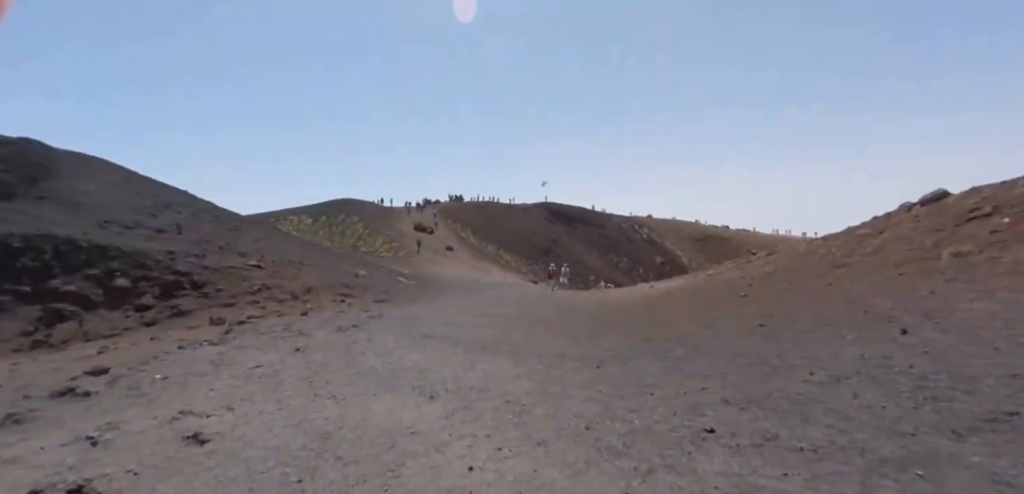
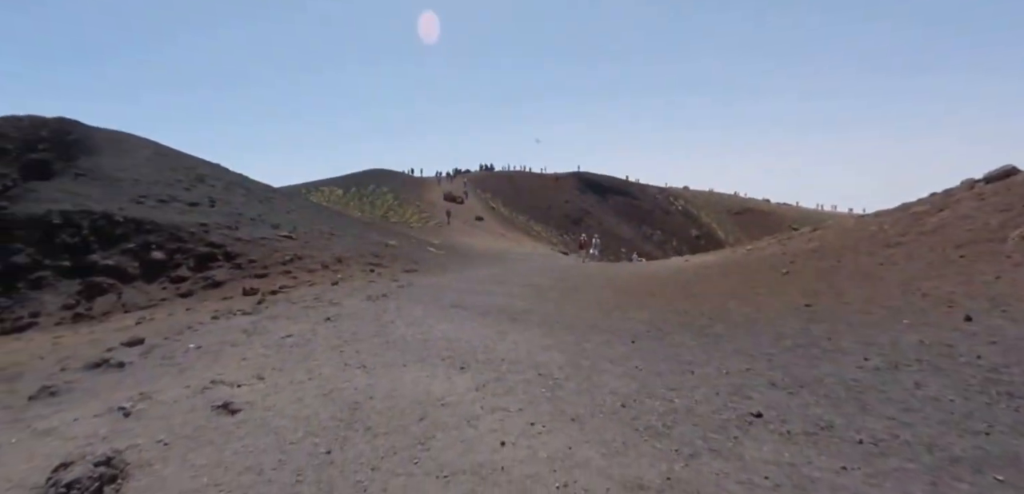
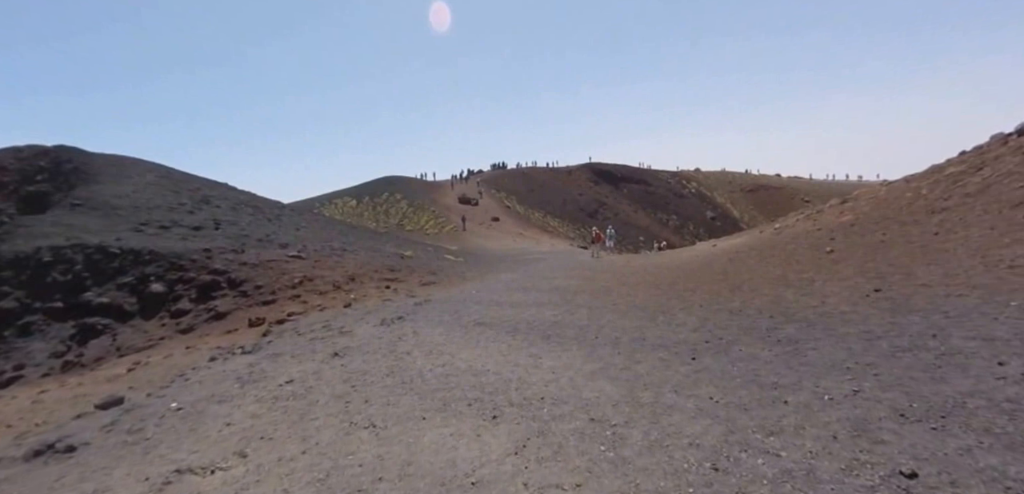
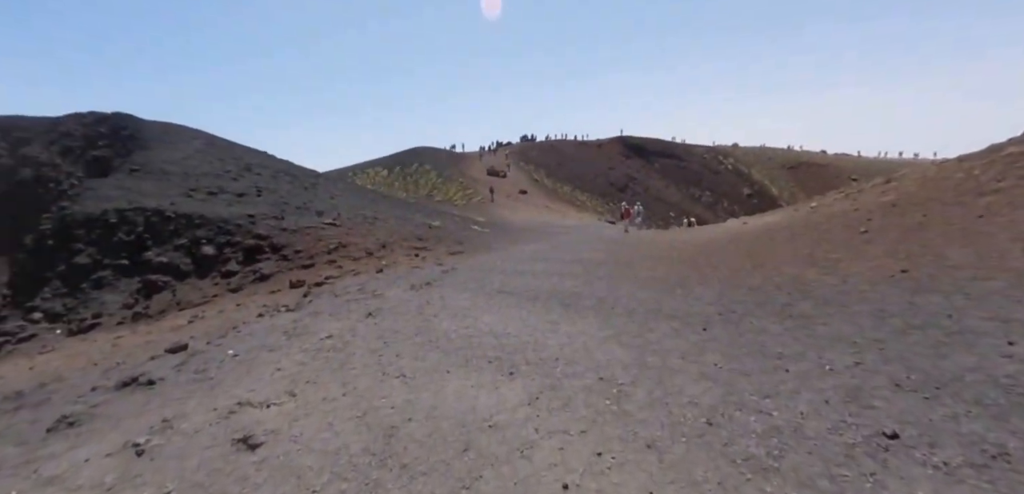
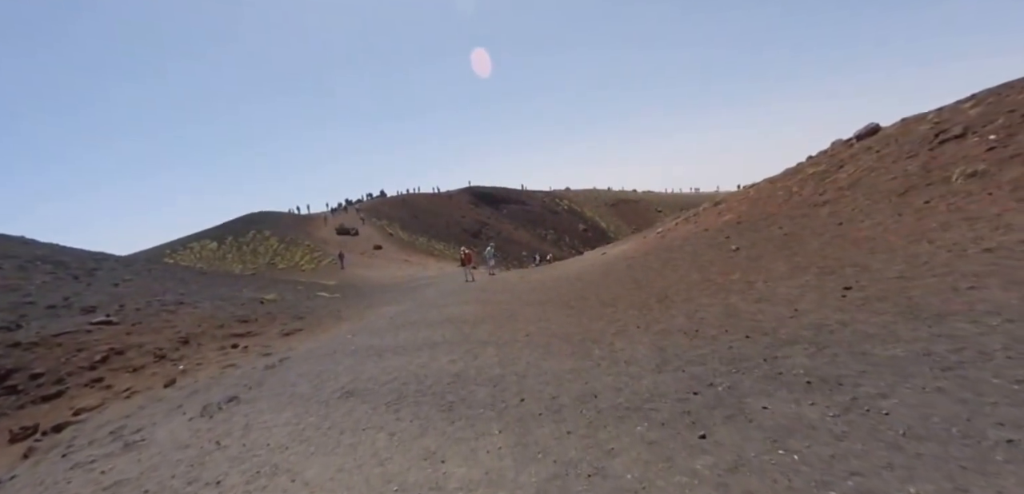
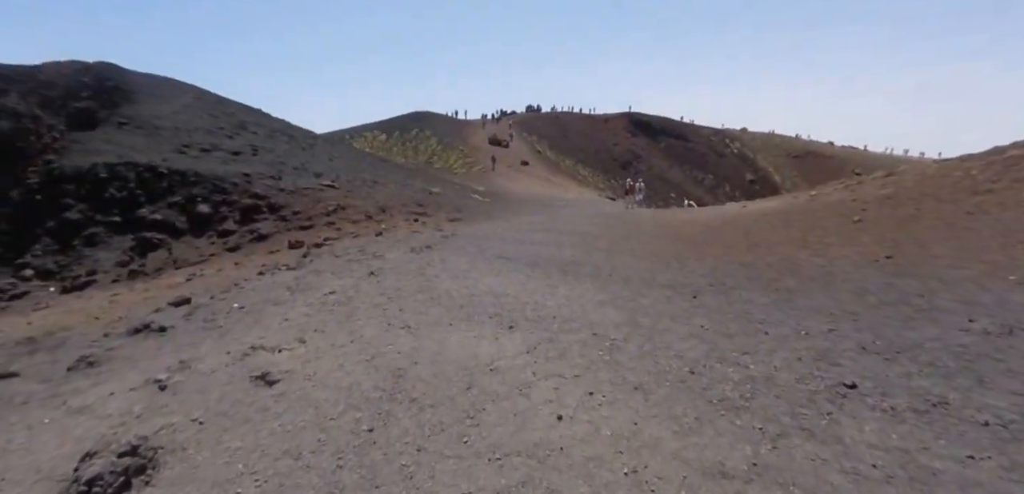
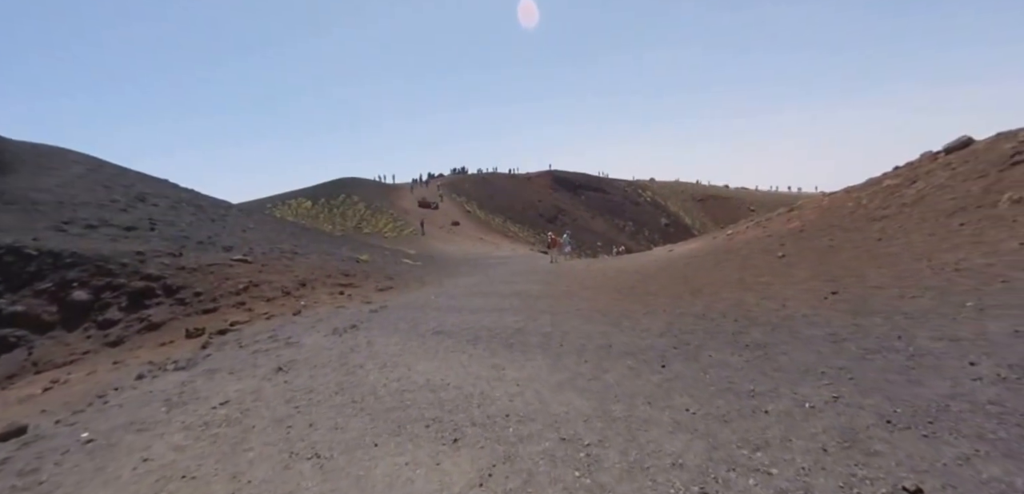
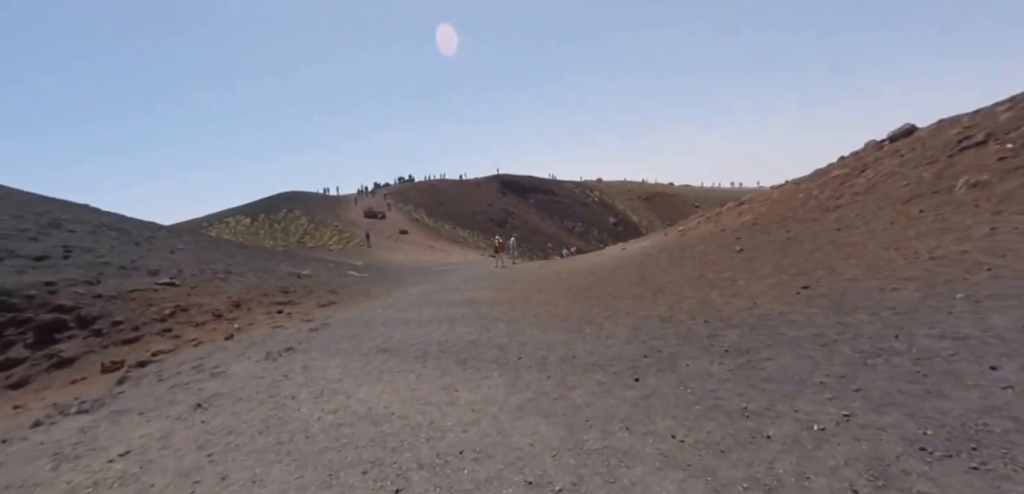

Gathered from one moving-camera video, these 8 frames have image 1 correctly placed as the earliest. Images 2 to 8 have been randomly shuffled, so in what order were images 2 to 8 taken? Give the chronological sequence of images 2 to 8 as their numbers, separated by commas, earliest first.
2, 6, 4, 3, 7, 8, 5
